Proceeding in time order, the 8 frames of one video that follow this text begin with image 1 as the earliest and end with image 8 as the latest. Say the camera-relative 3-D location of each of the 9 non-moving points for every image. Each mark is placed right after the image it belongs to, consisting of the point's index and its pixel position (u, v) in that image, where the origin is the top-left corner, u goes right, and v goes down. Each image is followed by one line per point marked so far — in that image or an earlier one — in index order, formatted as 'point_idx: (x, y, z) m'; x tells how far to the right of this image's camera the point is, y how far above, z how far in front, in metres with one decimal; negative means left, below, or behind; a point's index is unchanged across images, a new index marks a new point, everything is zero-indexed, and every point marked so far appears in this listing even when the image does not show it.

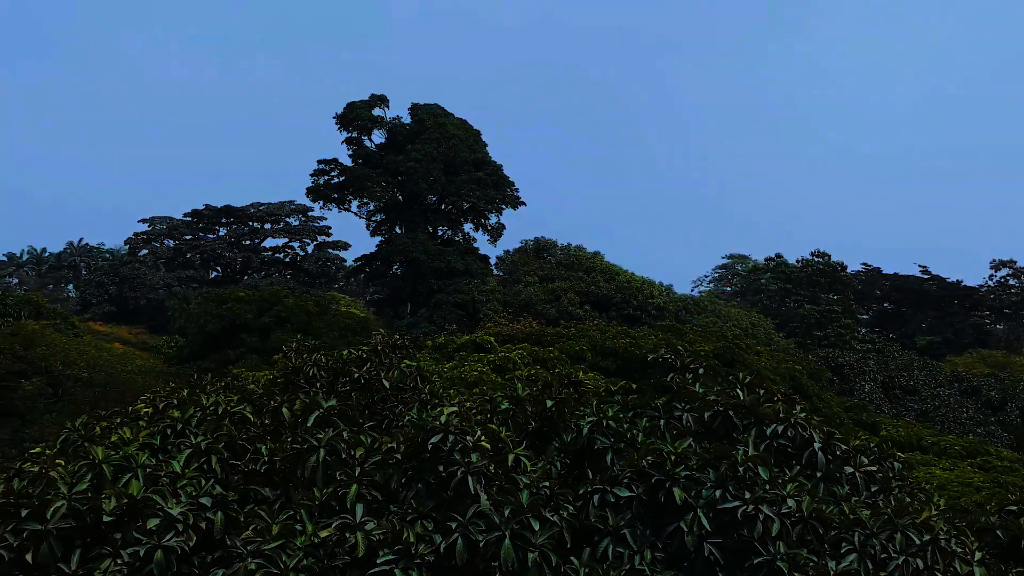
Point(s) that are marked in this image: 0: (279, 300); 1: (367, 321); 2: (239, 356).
0: (-4.8, -0.3, +15.5) m
1: (-3.2, -0.7, +16.5) m
2: (-5.3, -1.3, +14.5) m
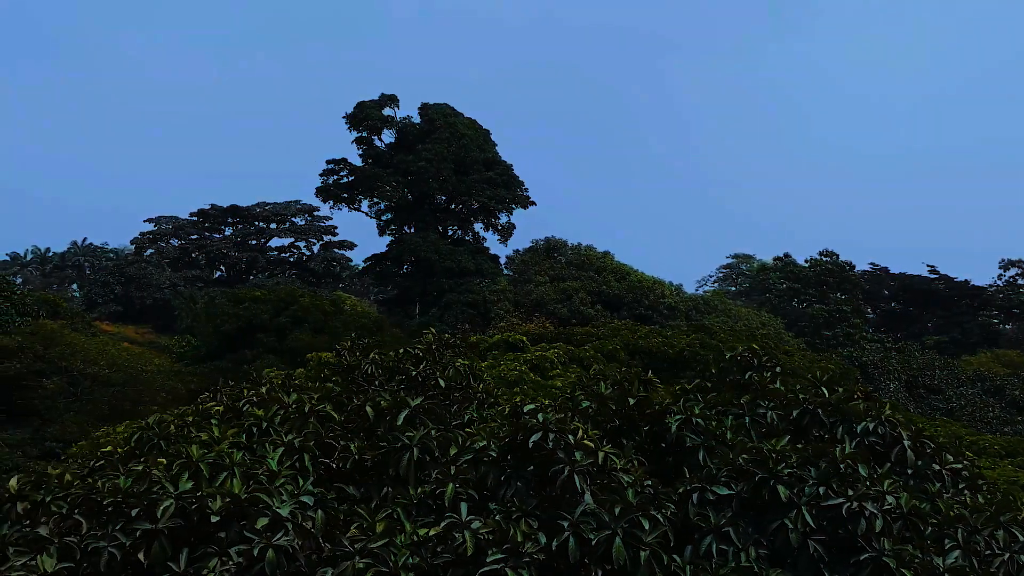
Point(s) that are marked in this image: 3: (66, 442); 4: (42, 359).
0: (-4.5, -0.3, +15.5) m
1: (-2.8, -0.7, +16.5) m
2: (-5.0, -1.3, +14.5) m
3: (-7.4, -2.6, +12.3) m
4: (-8.1, -1.2, +12.9) m
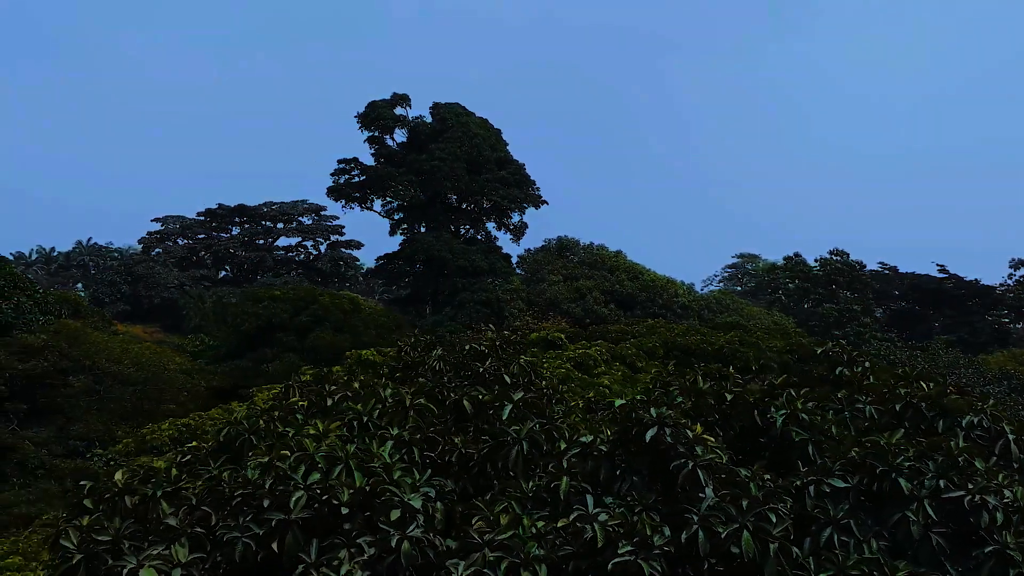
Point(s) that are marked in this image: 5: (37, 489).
0: (-4.1, -0.2, +15.5) m
1: (-2.4, -0.7, +16.5) m
2: (-4.6, -1.3, +14.6) m
3: (-7.0, -2.5, +12.3) m
4: (-7.7, -1.2, +12.9) m
5: (-7.2, -3.0, +11.3) m
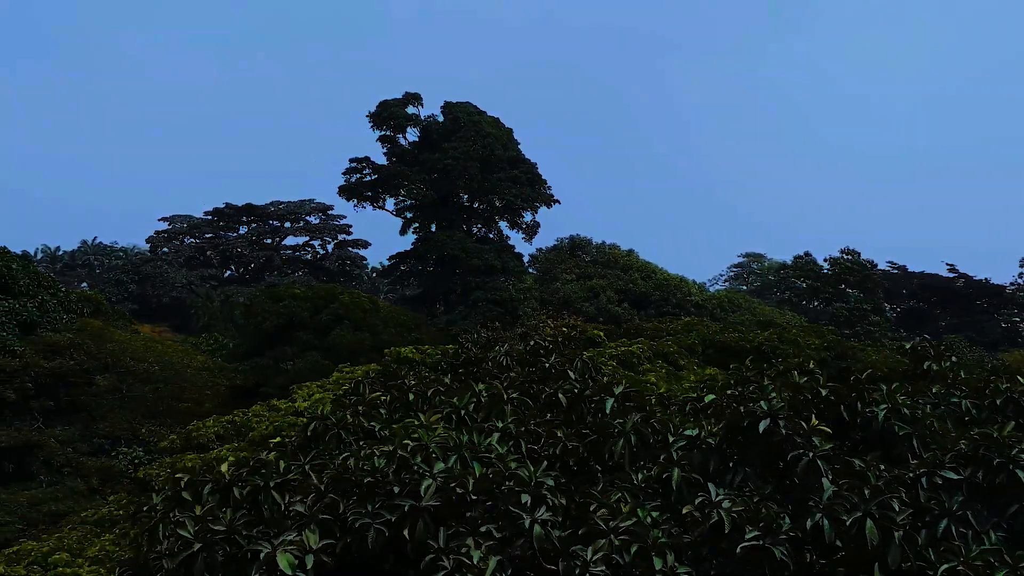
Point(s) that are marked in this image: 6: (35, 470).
0: (-3.7, -0.2, +15.5) m
1: (-2.0, -0.7, +16.6) m
2: (-4.2, -1.3, +14.6) m
3: (-6.6, -2.5, +12.3) m
4: (-7.3, -1.2, +13.0) m
5: (-6.8, -3.0, +11.3) m
6: (-7.4, -2.8, +11.5) m
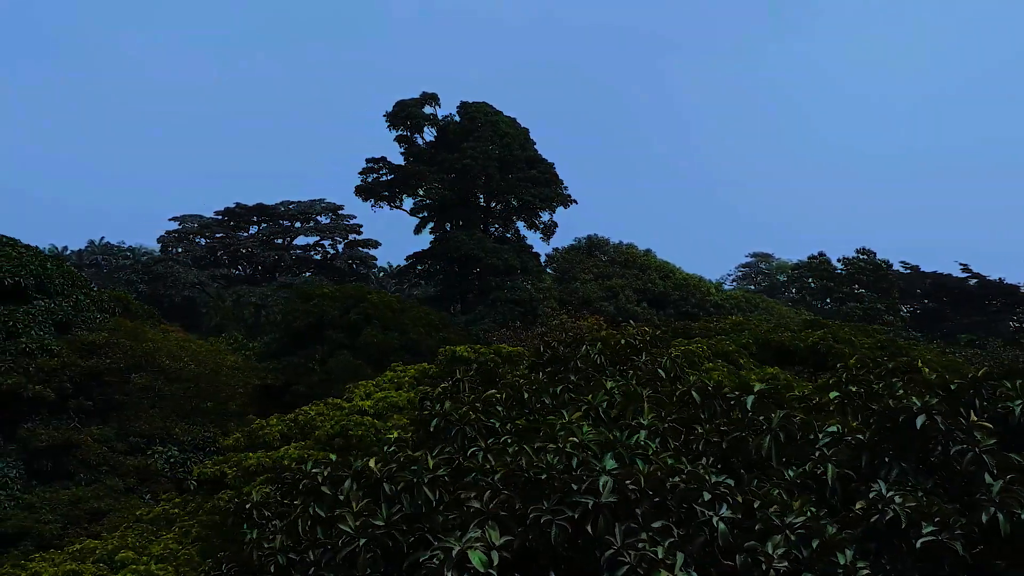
0: (-3.1, -0.2, +15.6) m
1: (-1.5, -0.7, +16.6) m
2: (-3.6, -1.3, +14.6) m
3: (-6.0, -2.5, +12.4) m
4: (-6.8, -1.2, +13.0) m
5: (-6.2, -3.0, +11.4) m
6: (-6.8, -2.8, +11.5) m
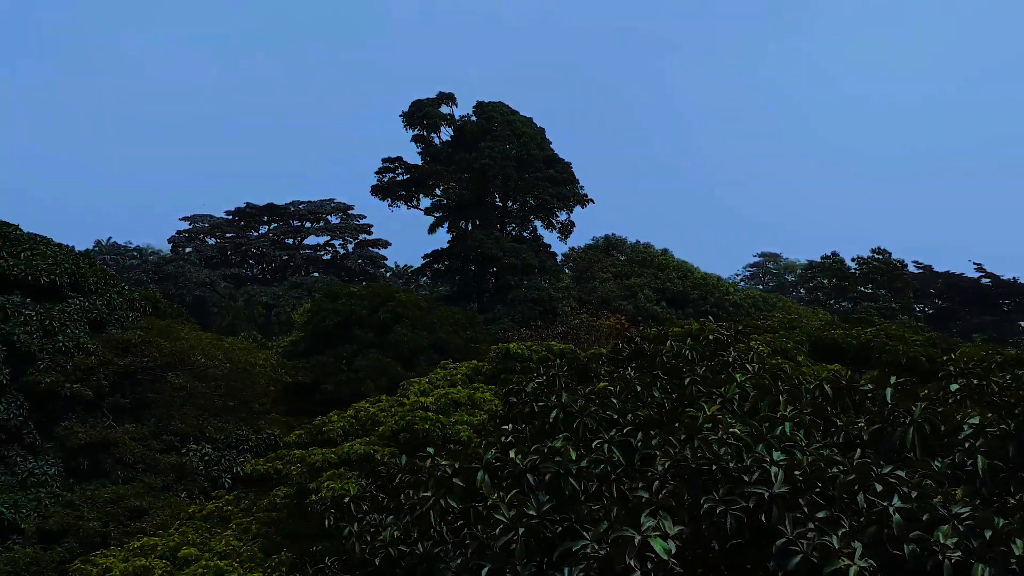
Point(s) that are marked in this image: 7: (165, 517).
0: (-2.5, -0.2, +15.6) m
1: (-0.9, -0.6, +16.6) m
2: (-3.1, -1.2, +14.7) m
3: (-5.4, -2.5, +12.4) m
4: (-6.2, -1.1, +13.0) m
5: (-5.7, -3.0, +11.4) m
6: (-6.3, -2.8, +11.6) m
7: (-5.0, -3.3, +10.7) m
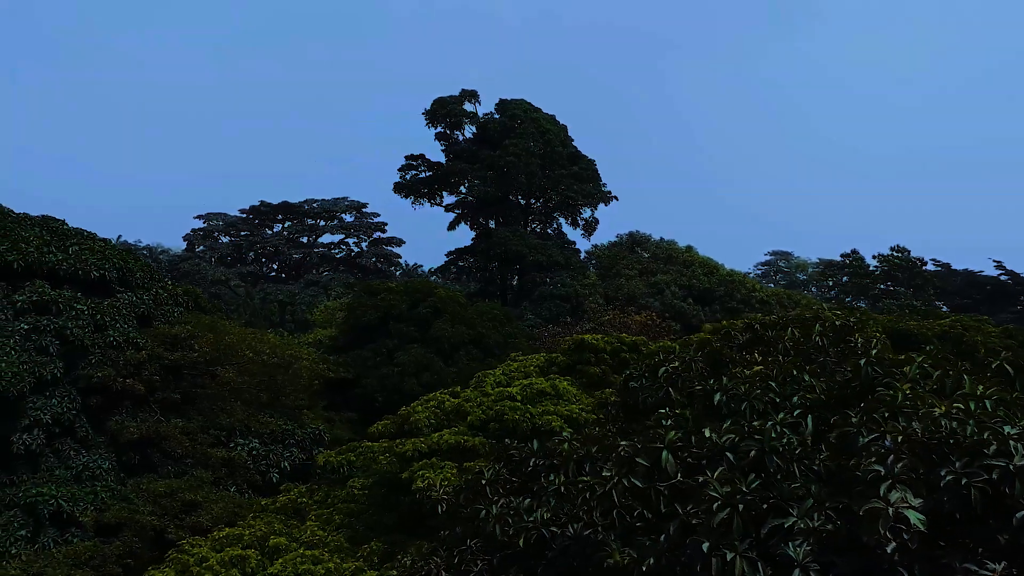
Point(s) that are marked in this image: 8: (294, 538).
0: (-1.7, -0.1, +15.6) m
1: (-0.1, -0.5, +16.6) m
2: (-2.3, -1.1, +14.7) m
3: (-4.7, -2.4, +12.4) m
4: (-5.4, -1.0, +13.0) m
5: (-4.9, -2.9, +11.4) m
6: (-5.5, -2.7, +11.6) m
7: (-4.2, -3.2, +10.7) m
8: (-2.1, -2.4, +7.0) m
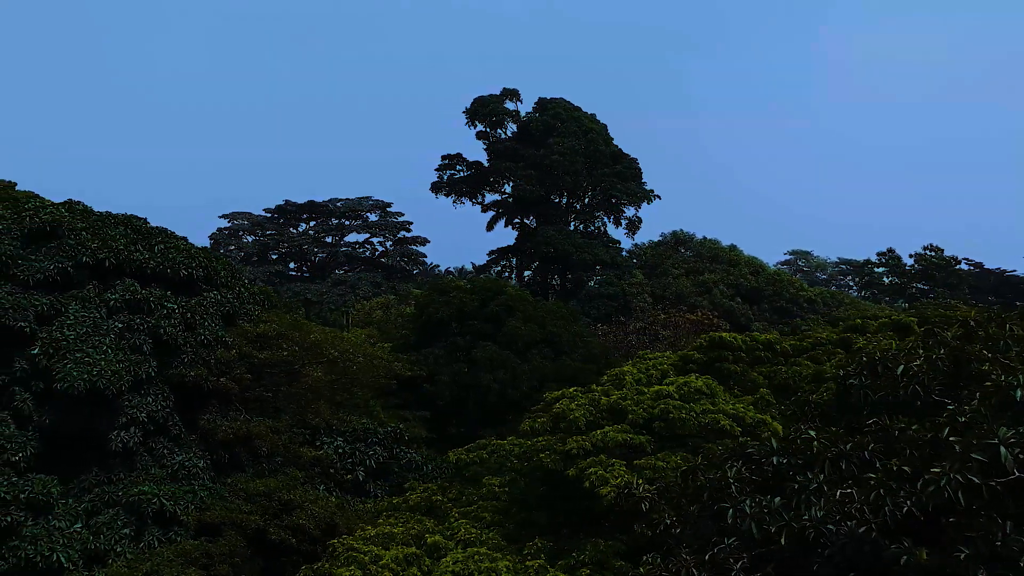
0: (-0.3, -0.1, +15.6) m
1: (+1.3, -0.5, +16.6) m
2: (-0.8, -1.1, +14.7) m
3: (-3.2, -2.4, +12.4) m
4: (-3.9, -1.0, +13.0) m
5: (-3.4, -2.9, +11.4) m
6: (-4.0, -2.7, +11.6) m
7: (-2.8, -3.2, +10.7) m
8: (-0.6, -2.3, +7.0) m
